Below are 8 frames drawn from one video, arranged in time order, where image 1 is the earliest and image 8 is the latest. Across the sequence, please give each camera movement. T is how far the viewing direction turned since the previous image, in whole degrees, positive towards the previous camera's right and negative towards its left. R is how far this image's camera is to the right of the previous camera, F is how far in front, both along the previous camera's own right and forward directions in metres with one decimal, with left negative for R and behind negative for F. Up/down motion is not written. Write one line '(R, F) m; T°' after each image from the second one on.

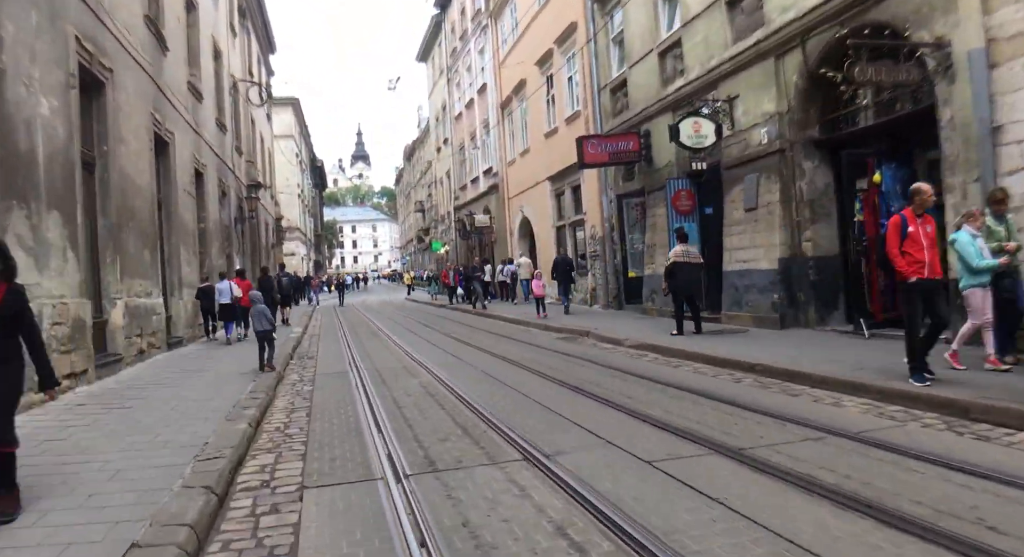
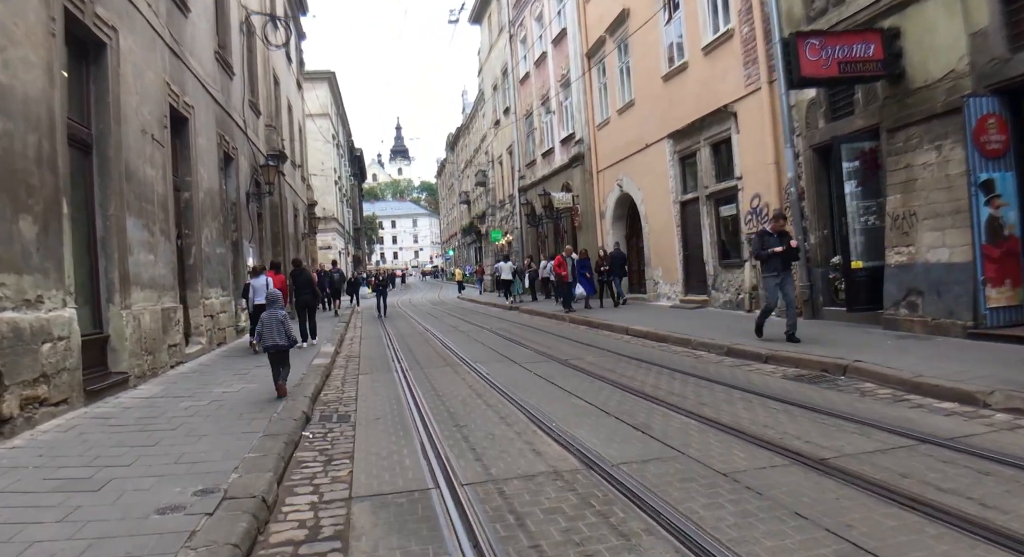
(-1.6, +5.7) m; -3°
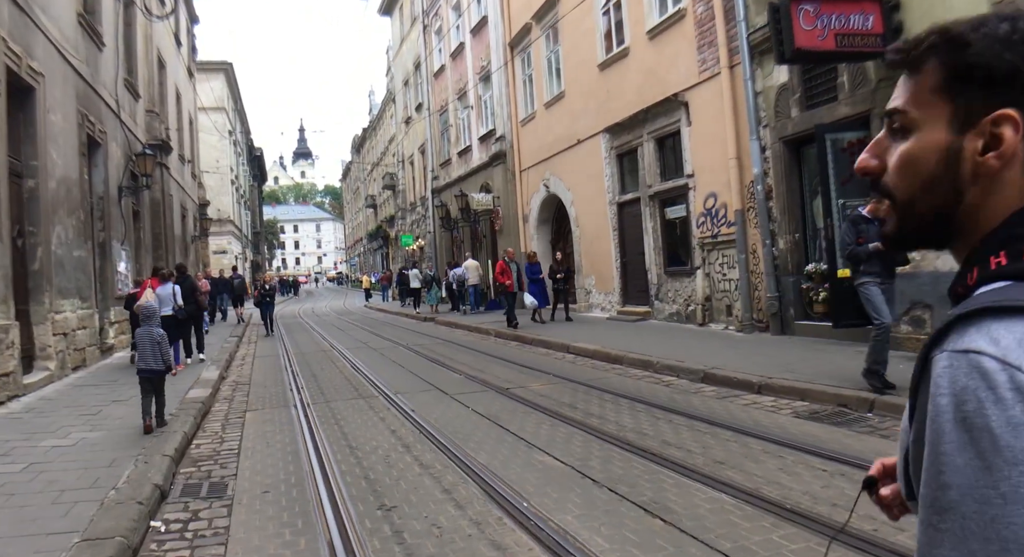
(-0.3, +1.8) m; +8°
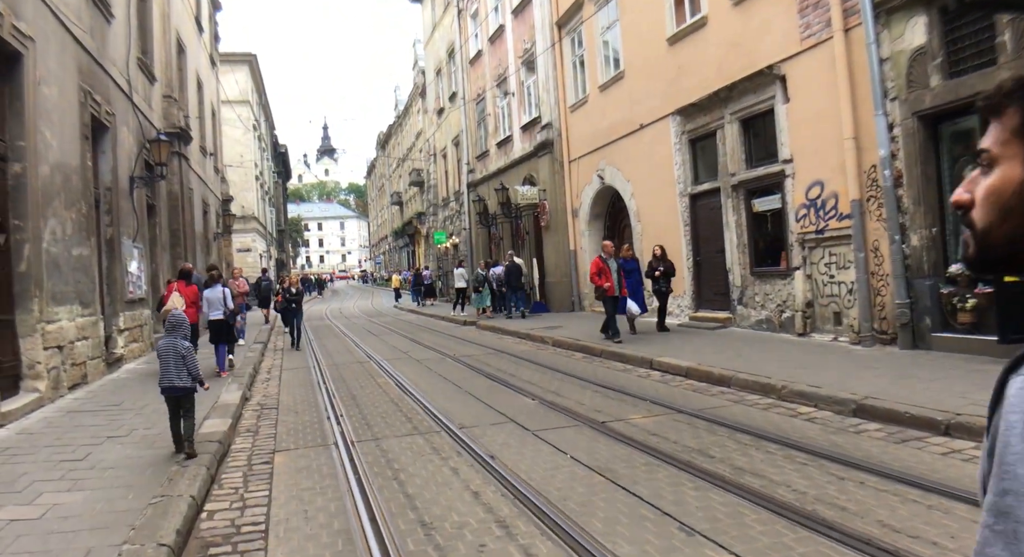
(-0.7, +1.6) m; -2°
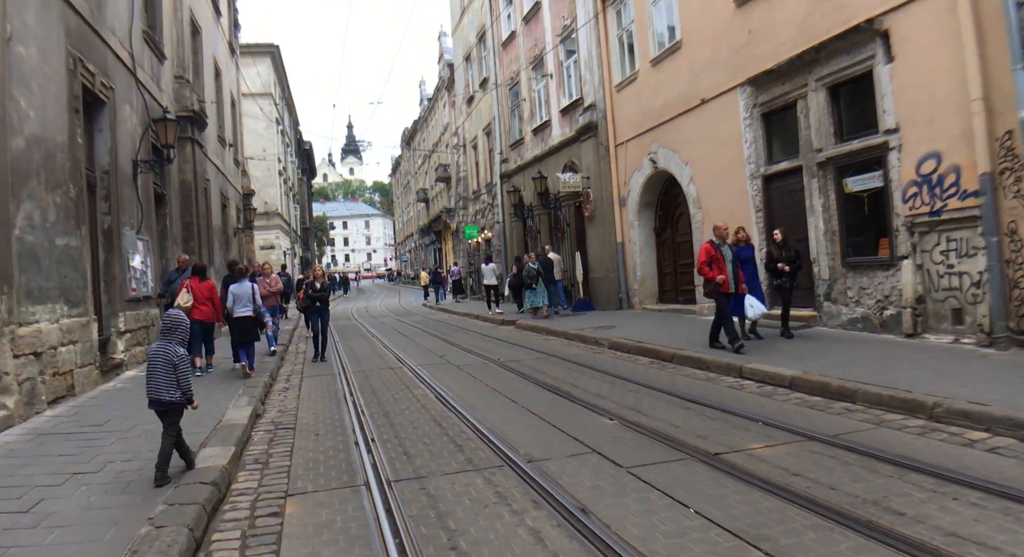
(-0.4, +1.3) m; -2°
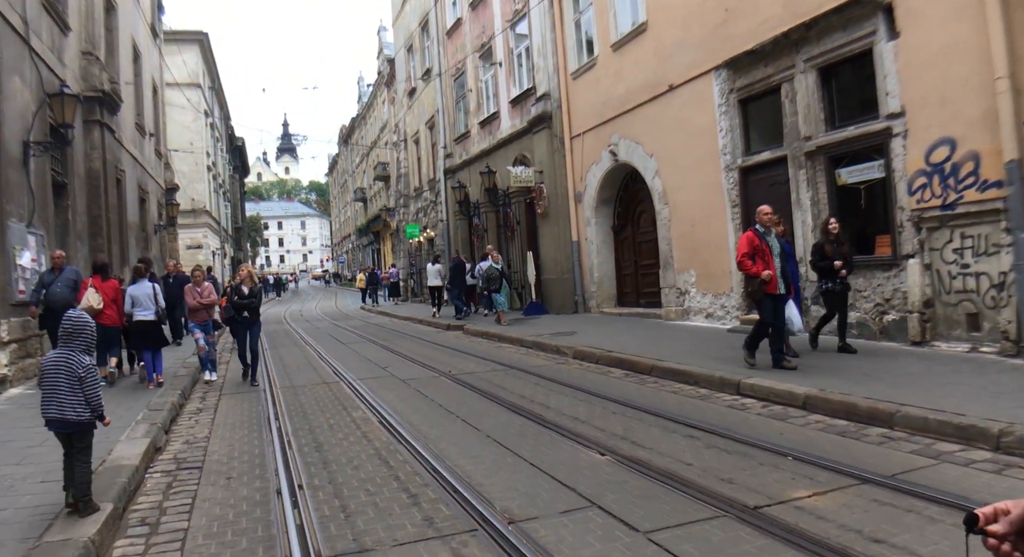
(-0.2, +1.2) m; +5°
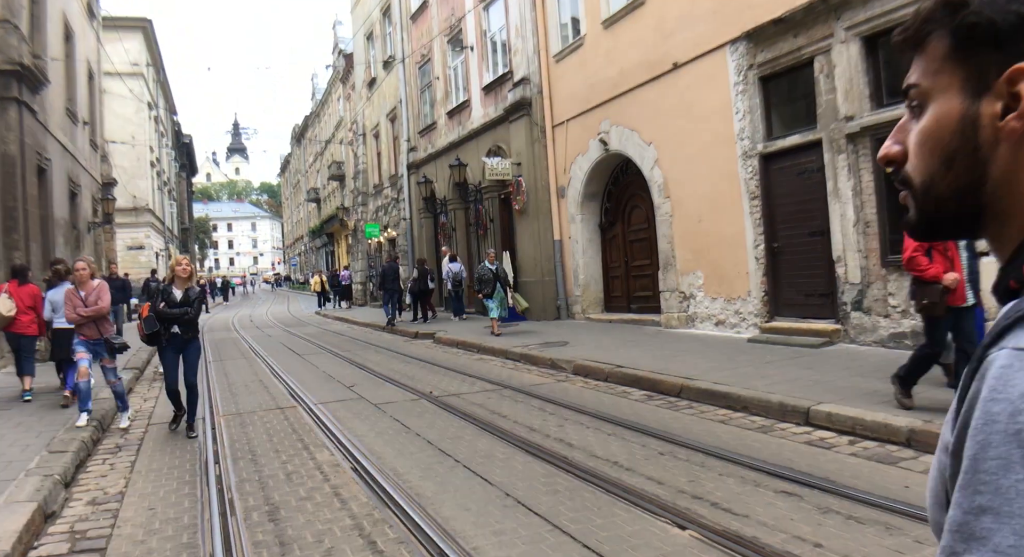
(-0.4, +1.4) m; +4°
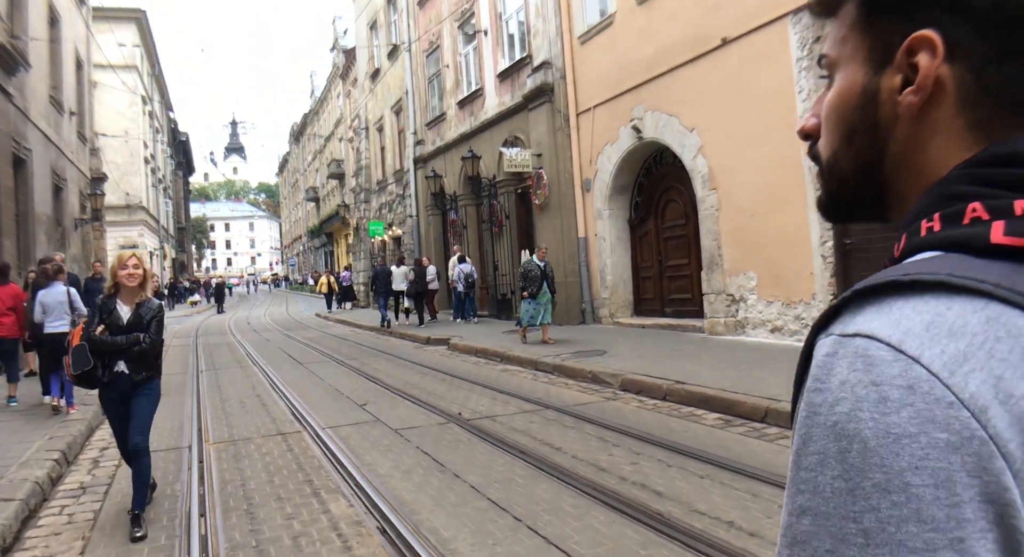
(-0.4, +1.1) m; 0°
